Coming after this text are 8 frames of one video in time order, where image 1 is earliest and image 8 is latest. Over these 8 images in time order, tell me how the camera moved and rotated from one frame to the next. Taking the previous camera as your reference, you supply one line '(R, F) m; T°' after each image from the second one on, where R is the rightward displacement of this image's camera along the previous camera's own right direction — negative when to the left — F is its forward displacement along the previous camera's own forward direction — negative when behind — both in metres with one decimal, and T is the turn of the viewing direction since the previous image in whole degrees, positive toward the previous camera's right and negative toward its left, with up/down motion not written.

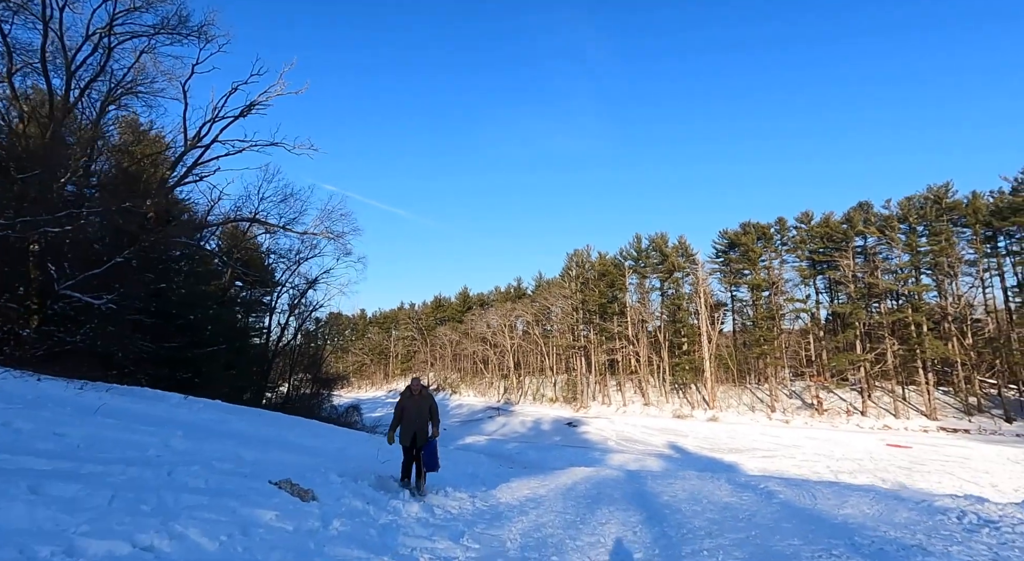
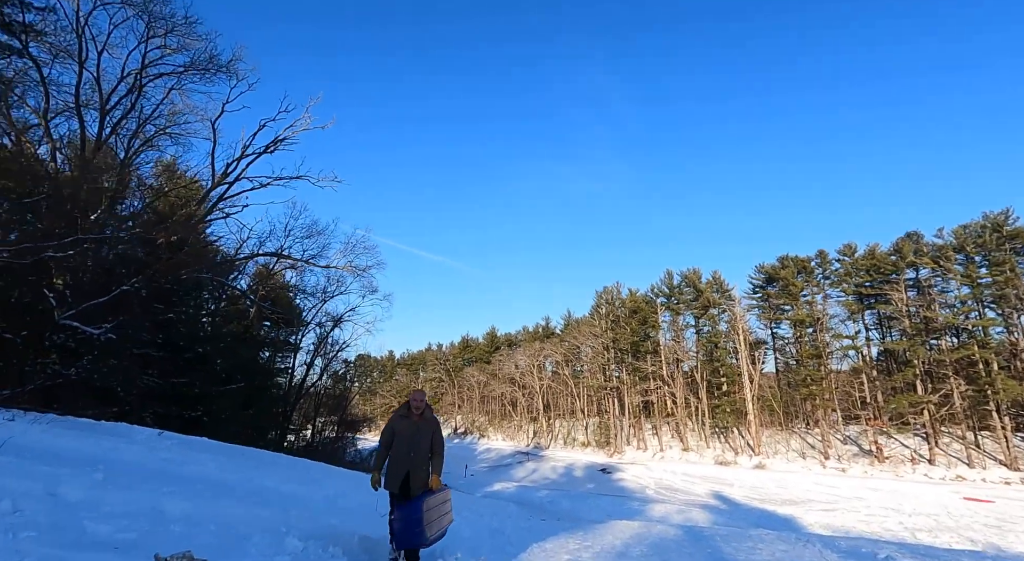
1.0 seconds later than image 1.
(0.0, +1.6) m; -3°
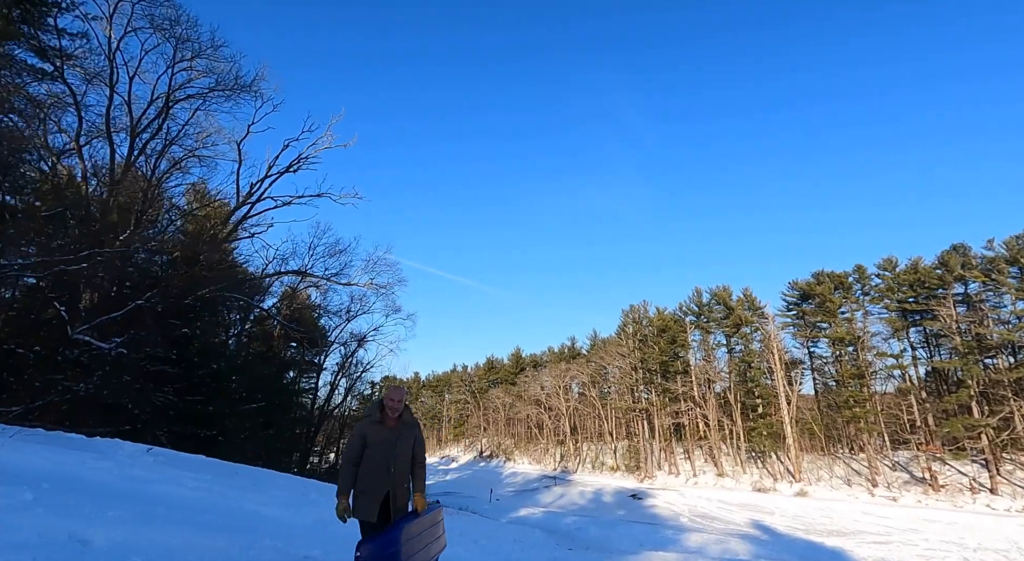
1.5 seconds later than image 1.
(+0.1, +0.9) m; -2°
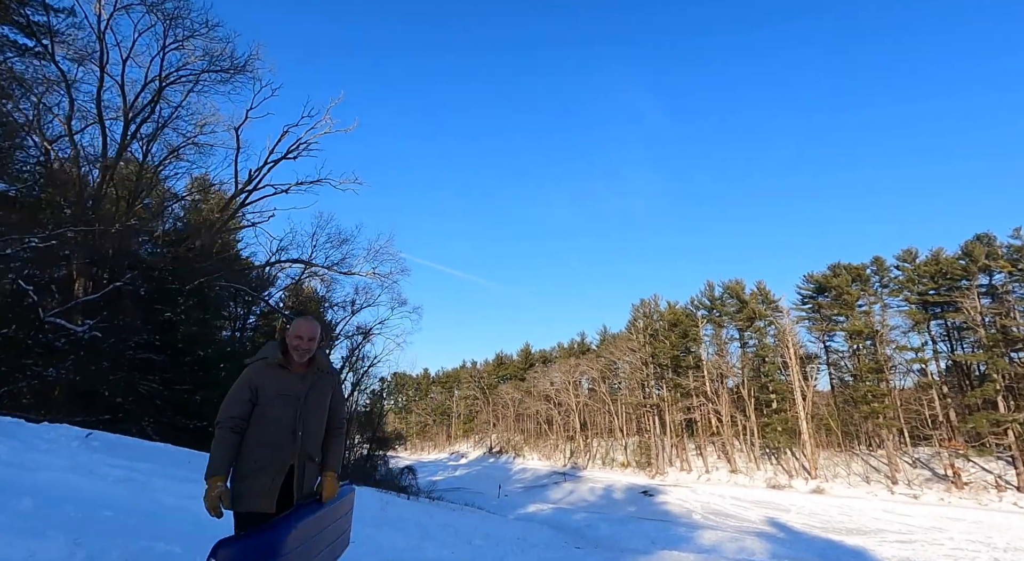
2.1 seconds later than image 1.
(+0.2, +0.8) m; -1°
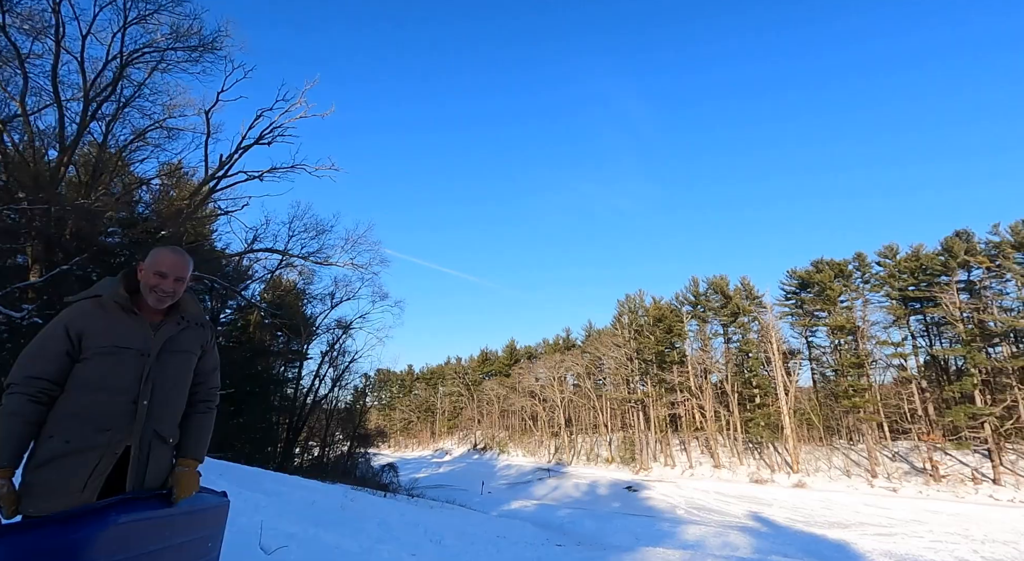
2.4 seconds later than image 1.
(0.0, +0.2) m; +1°
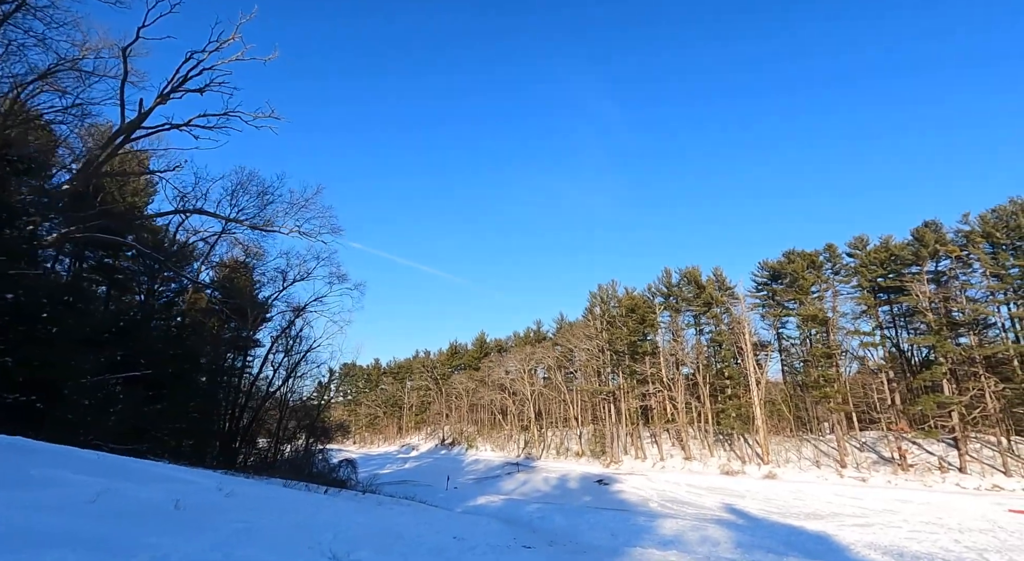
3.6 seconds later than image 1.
(+0.1, +1.2) m; +3°
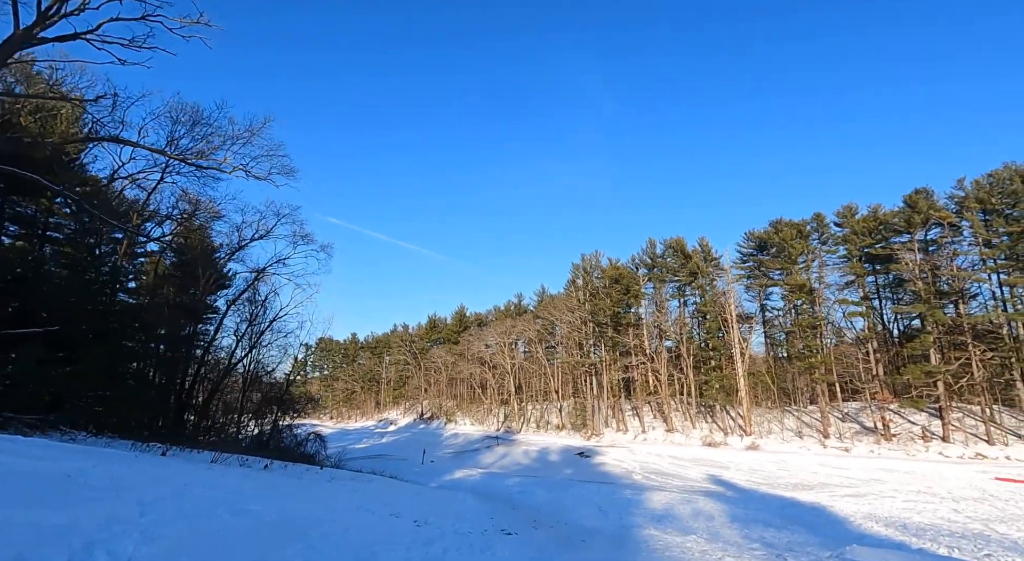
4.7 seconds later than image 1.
(0.0, +1.4) m; +2°
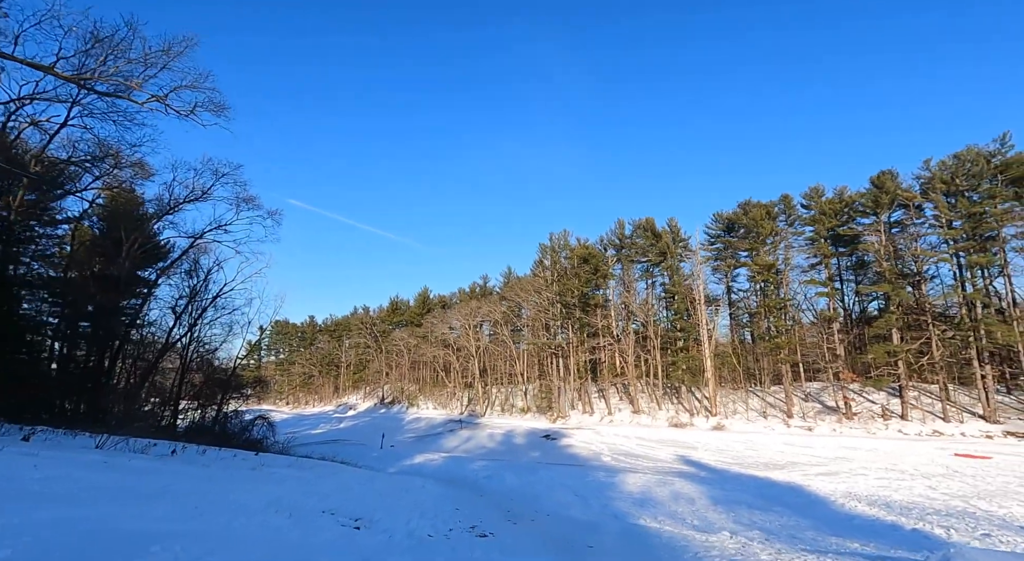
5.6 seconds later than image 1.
(-0.2, +1.0) m; +4°
